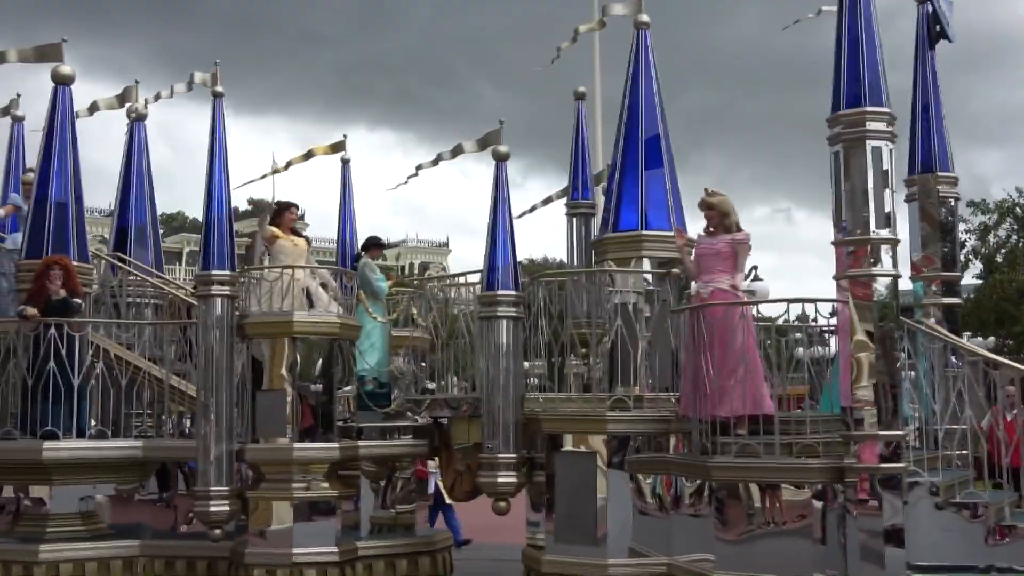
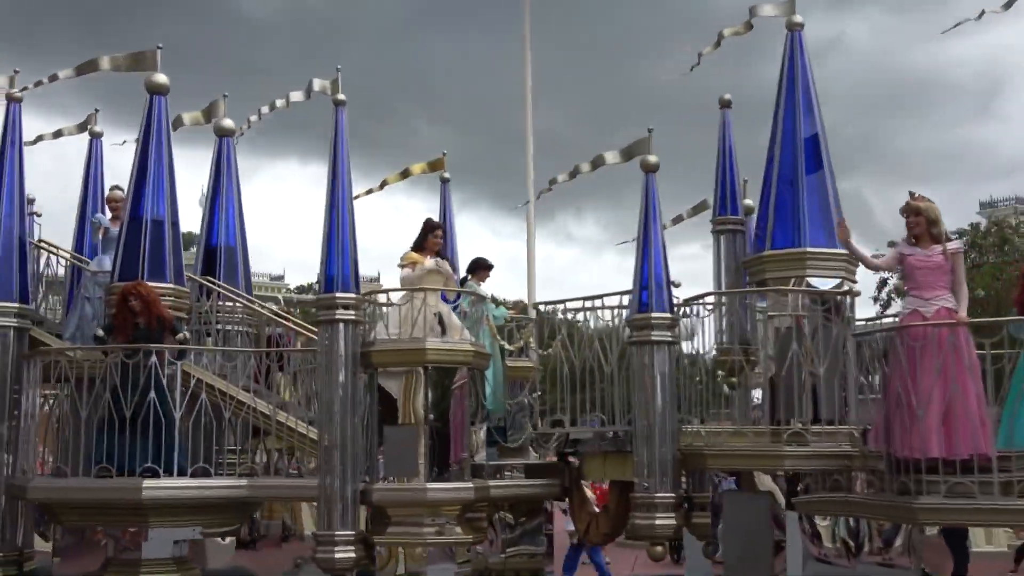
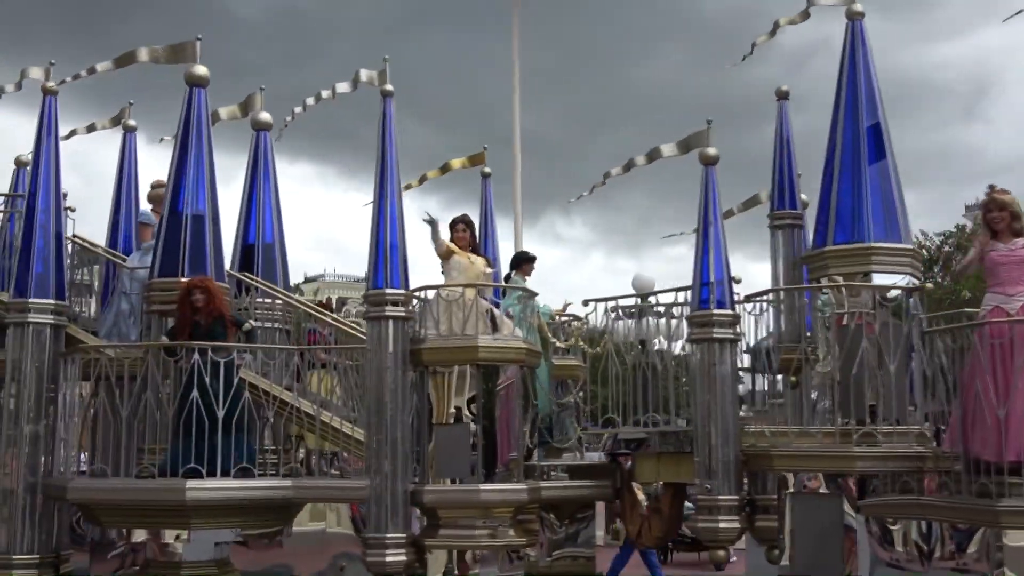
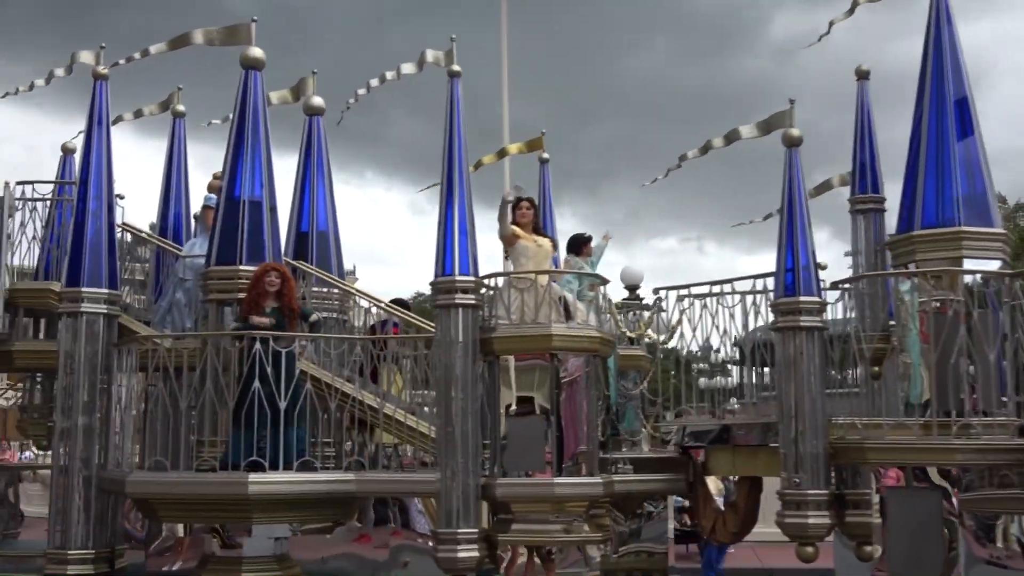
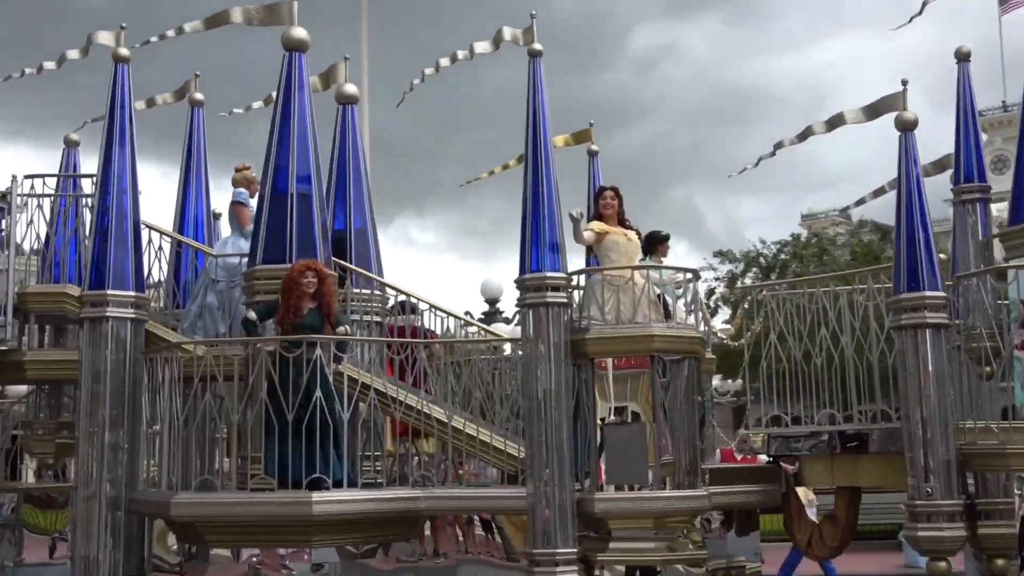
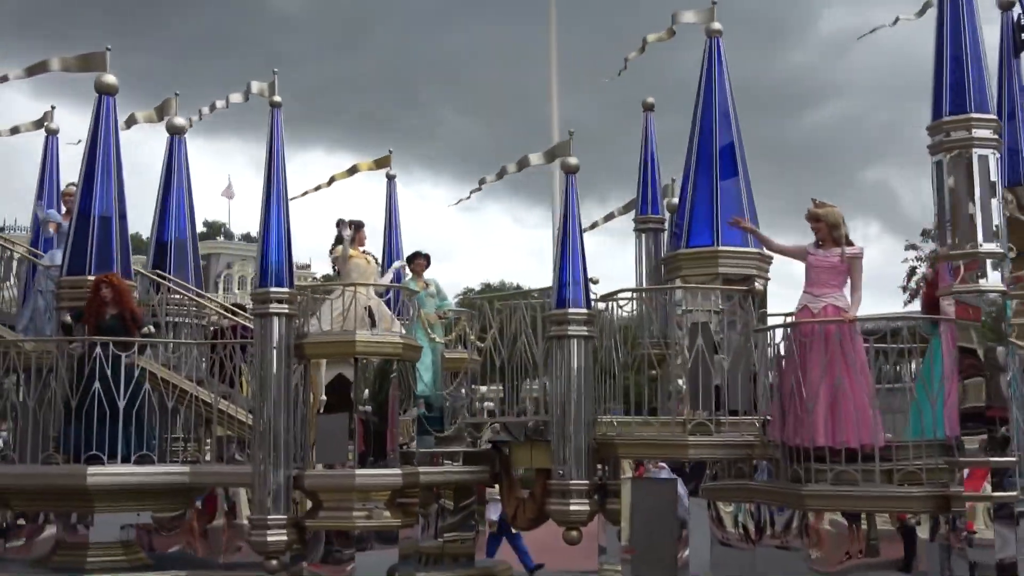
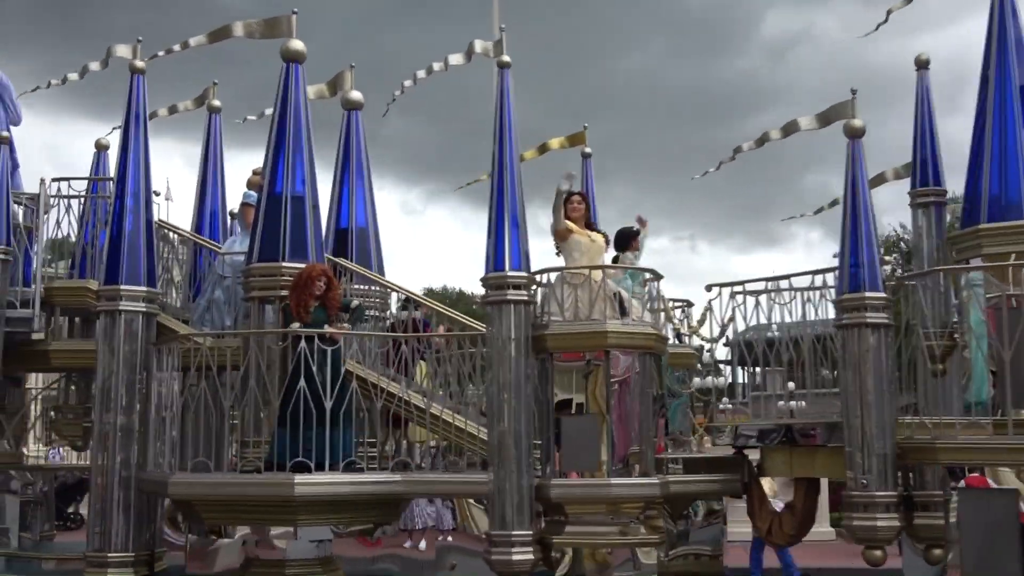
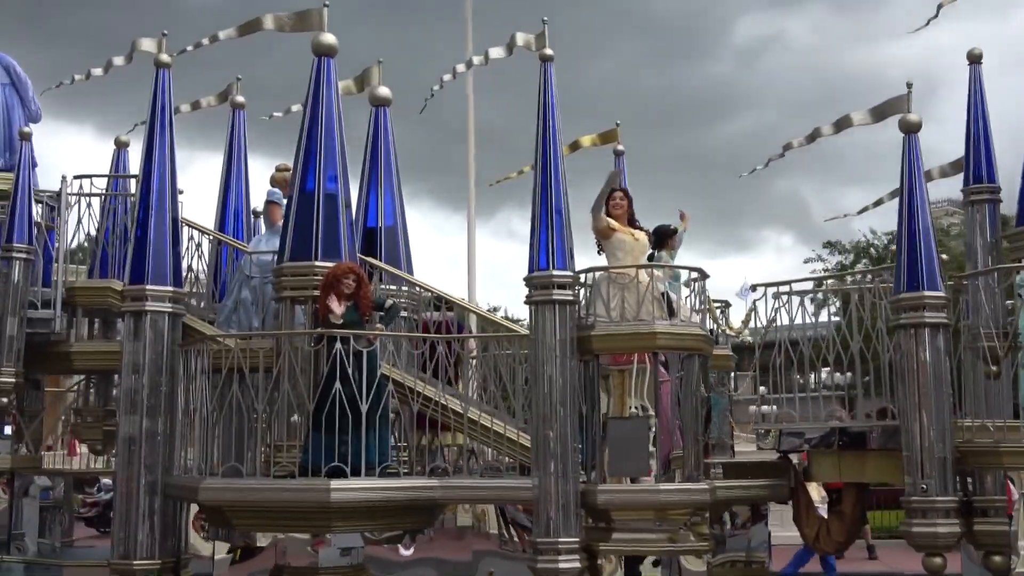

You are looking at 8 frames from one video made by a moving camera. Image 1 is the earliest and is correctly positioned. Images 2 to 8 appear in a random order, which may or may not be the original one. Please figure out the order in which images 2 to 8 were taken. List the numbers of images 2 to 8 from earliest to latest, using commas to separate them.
6, 2, 3, 4, 7, 8, 5
